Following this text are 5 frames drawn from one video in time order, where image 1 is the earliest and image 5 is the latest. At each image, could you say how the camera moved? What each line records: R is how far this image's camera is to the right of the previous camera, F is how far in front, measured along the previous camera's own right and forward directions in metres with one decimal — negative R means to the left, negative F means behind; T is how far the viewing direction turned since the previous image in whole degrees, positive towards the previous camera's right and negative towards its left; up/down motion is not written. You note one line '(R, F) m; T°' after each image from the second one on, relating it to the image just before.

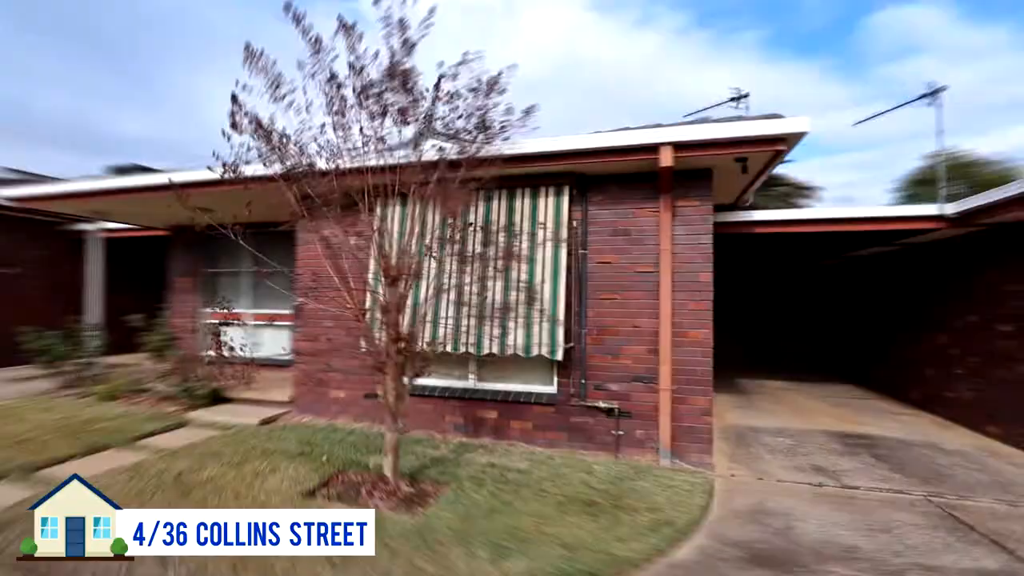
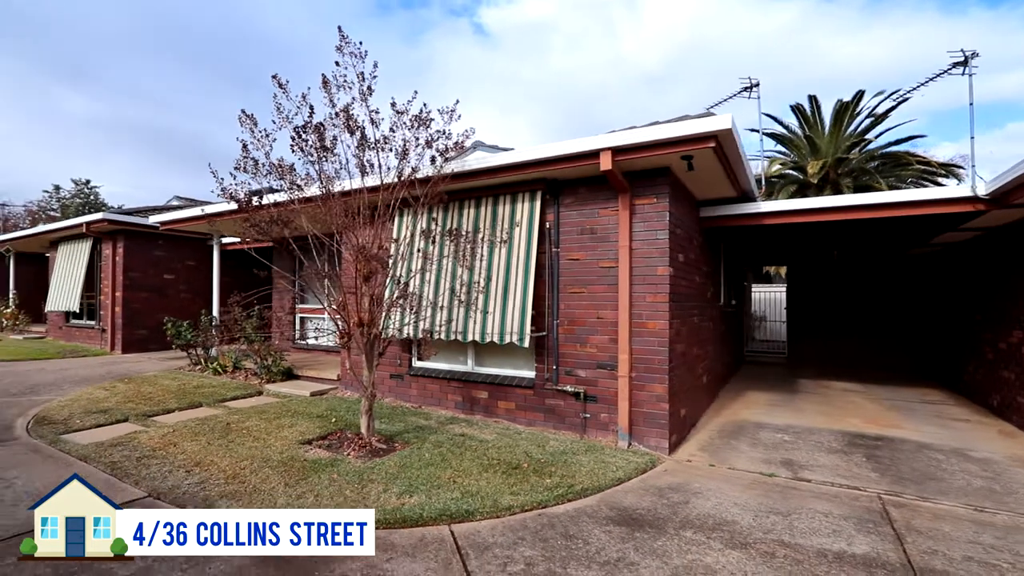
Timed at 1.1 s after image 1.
(+1.5, -0.4) m; -14°
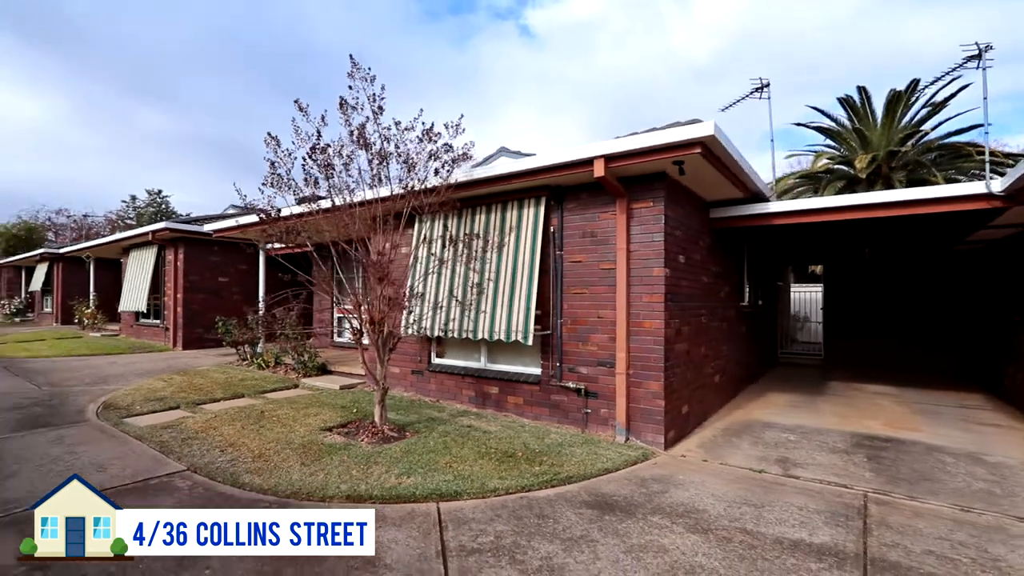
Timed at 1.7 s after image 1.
(+0.5, -0.3) m; -5°
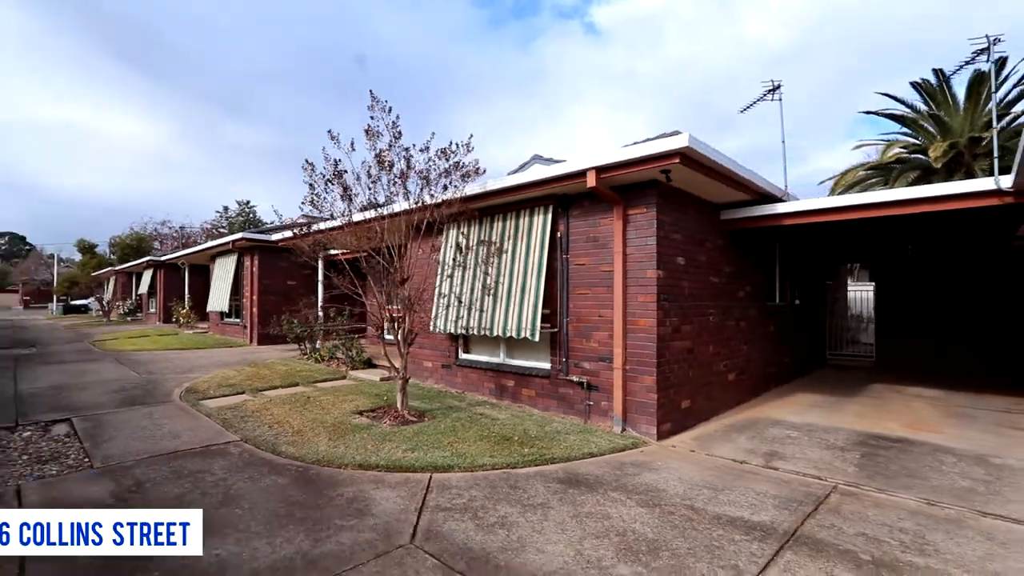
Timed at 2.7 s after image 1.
(+0.7, -0.5) m; -8°
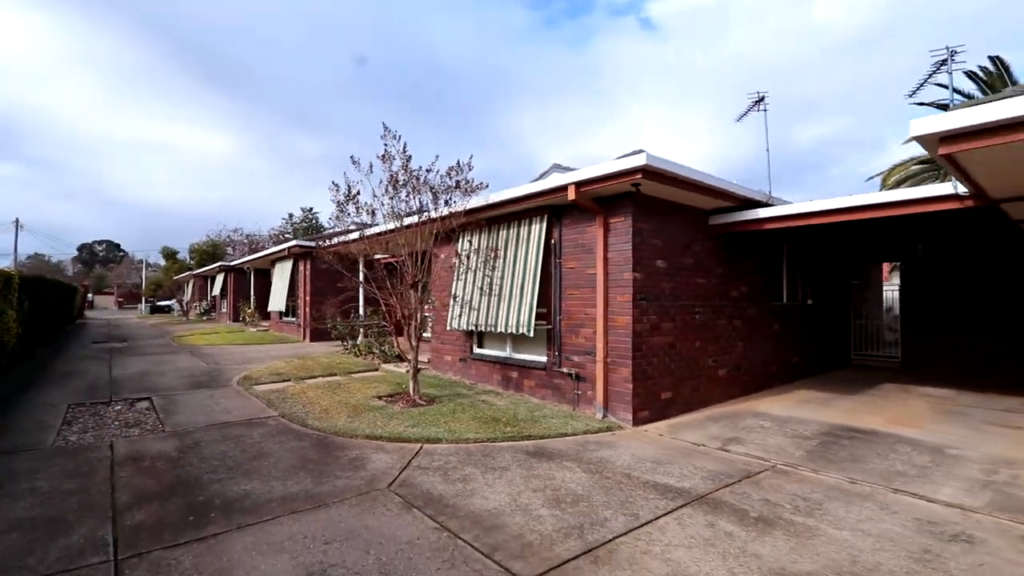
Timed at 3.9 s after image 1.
(+0.7, -0.7) m; -6°
